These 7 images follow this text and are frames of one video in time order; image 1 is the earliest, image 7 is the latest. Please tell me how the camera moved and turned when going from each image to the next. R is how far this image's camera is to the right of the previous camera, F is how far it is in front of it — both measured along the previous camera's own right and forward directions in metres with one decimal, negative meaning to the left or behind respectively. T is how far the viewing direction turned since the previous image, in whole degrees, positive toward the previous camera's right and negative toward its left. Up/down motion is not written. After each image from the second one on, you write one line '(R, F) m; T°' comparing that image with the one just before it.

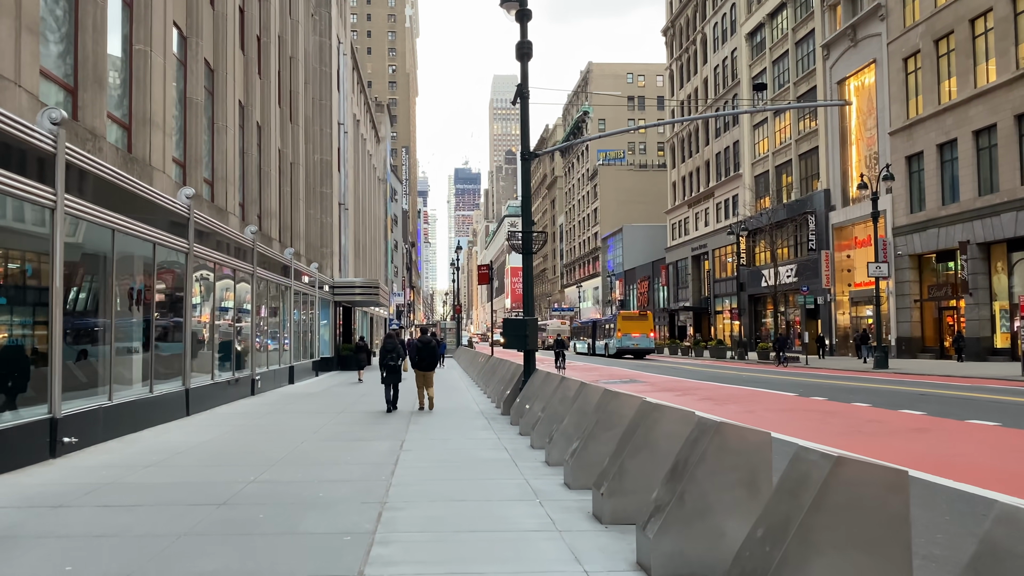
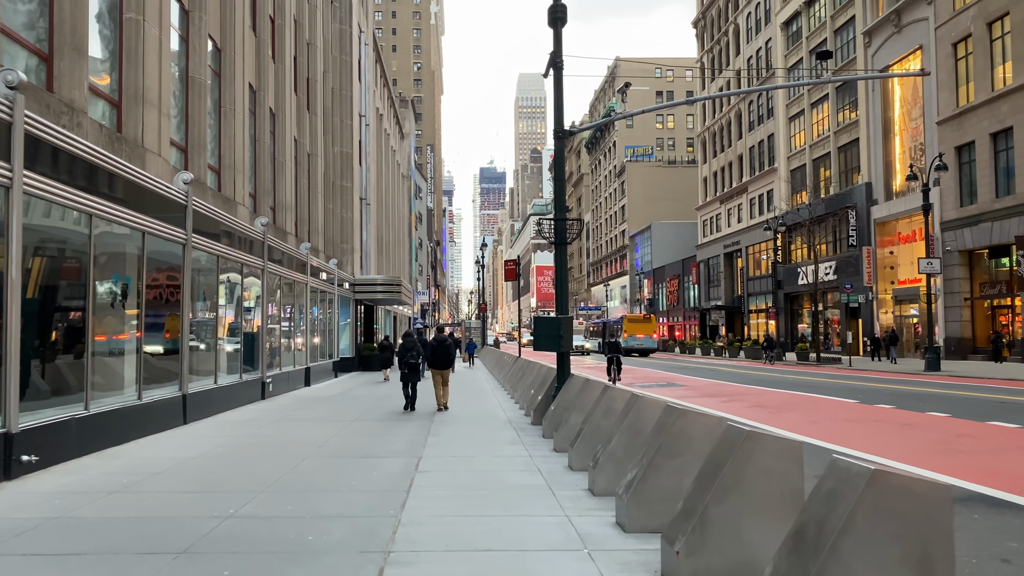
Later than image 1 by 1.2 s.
(-0.1, +1.4) m; -2°
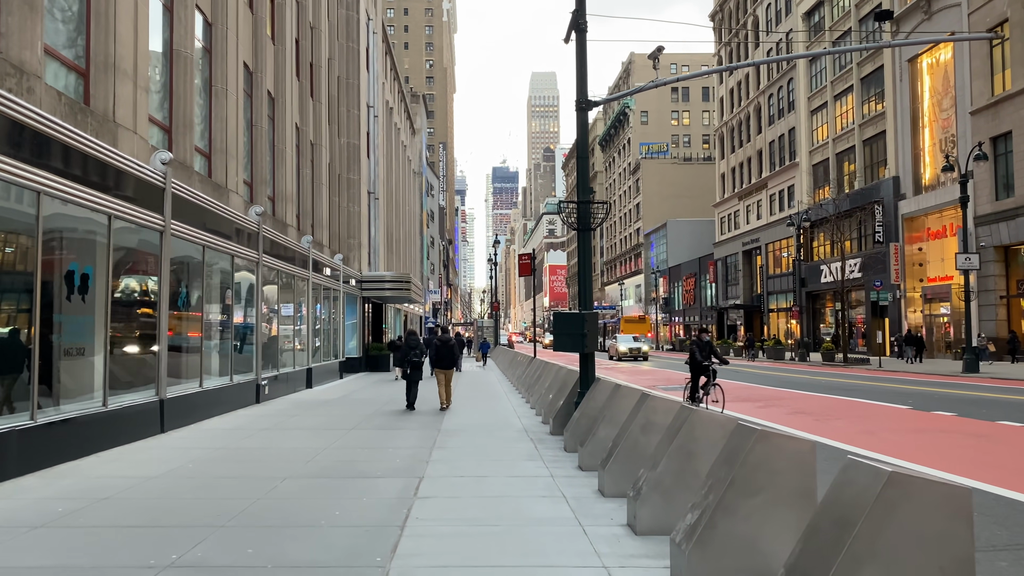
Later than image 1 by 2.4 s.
(-0.1, +1.3) m; -1°
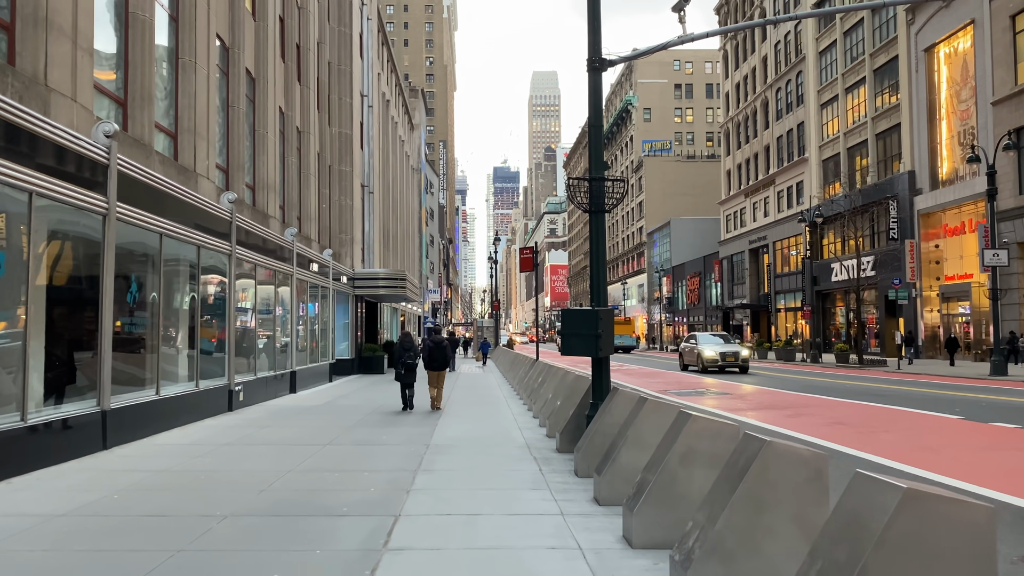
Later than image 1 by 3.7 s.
(0.0, +1.5) m; 0°
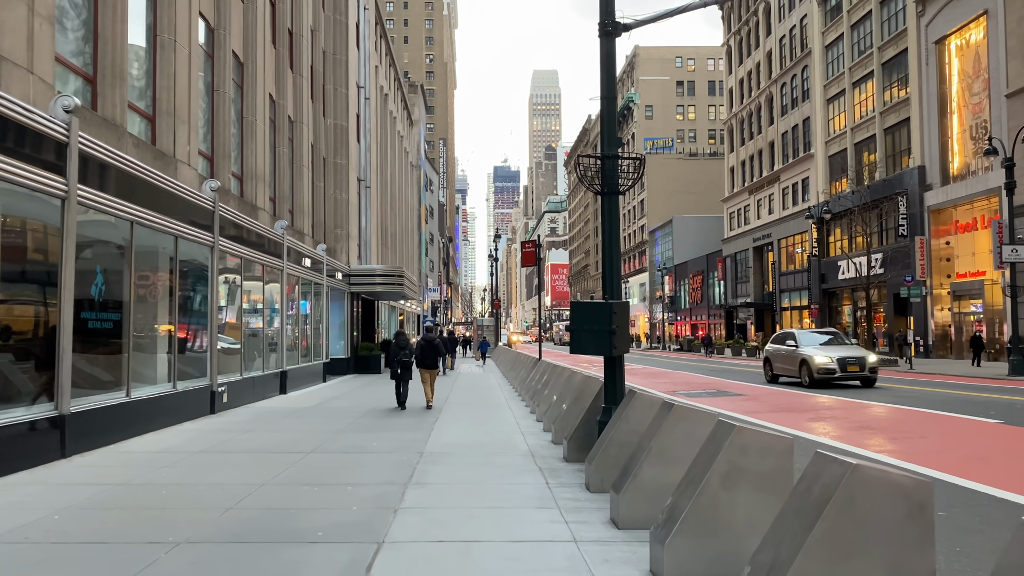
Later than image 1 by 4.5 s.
(0.0, +0.9) m; 0°
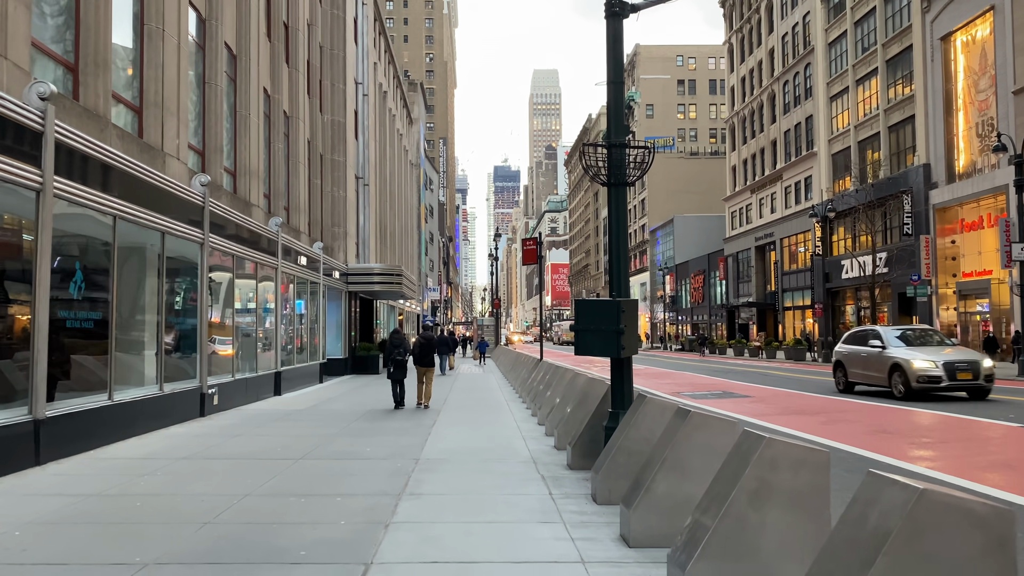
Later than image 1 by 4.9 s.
(0.0, +0.5) m; 0°
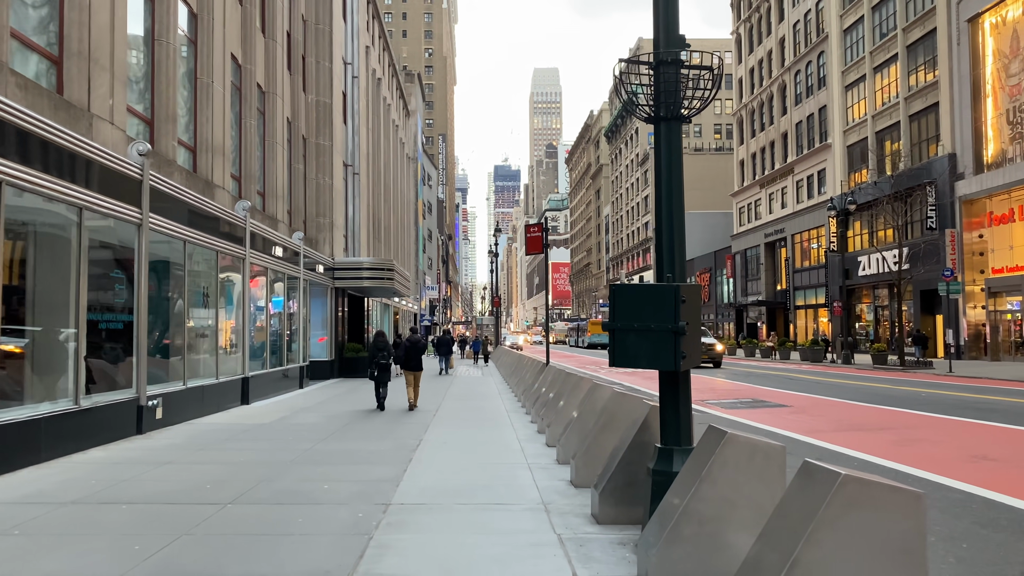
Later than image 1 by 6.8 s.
(0.0, +2.2) m; 0°
